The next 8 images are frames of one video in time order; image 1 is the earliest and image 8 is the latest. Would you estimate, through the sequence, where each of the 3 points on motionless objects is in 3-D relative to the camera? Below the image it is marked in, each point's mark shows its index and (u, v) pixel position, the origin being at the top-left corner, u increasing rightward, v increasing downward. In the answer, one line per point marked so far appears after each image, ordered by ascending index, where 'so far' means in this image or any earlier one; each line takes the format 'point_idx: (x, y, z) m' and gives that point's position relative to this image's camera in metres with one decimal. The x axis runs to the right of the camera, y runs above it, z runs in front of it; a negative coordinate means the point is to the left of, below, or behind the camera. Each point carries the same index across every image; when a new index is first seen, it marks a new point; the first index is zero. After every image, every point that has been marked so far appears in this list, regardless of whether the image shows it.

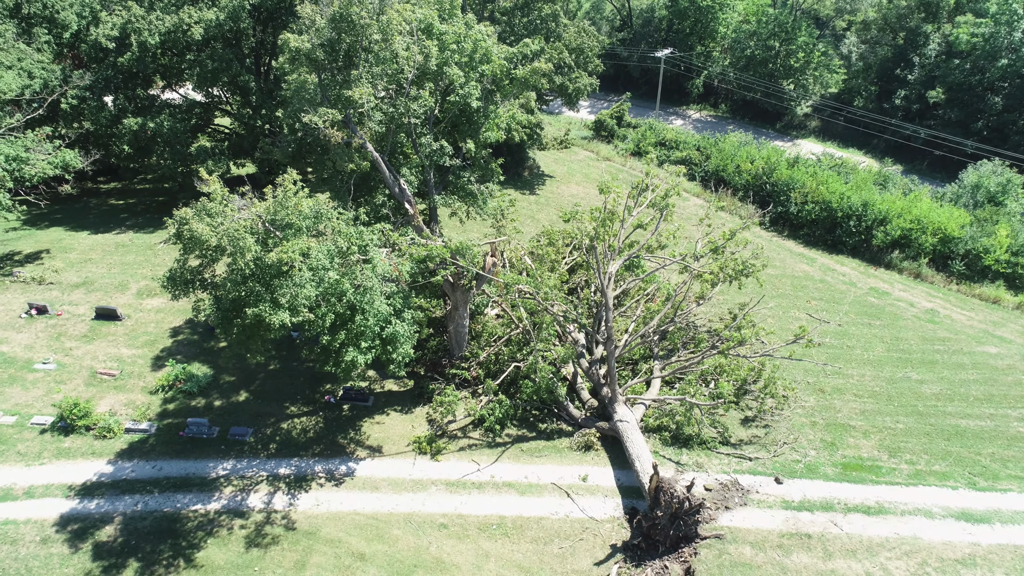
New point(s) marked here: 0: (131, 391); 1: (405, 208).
0: (-10.4, -2.8, +19.4) m
1: (-2.8, +2.0, +18.3) m
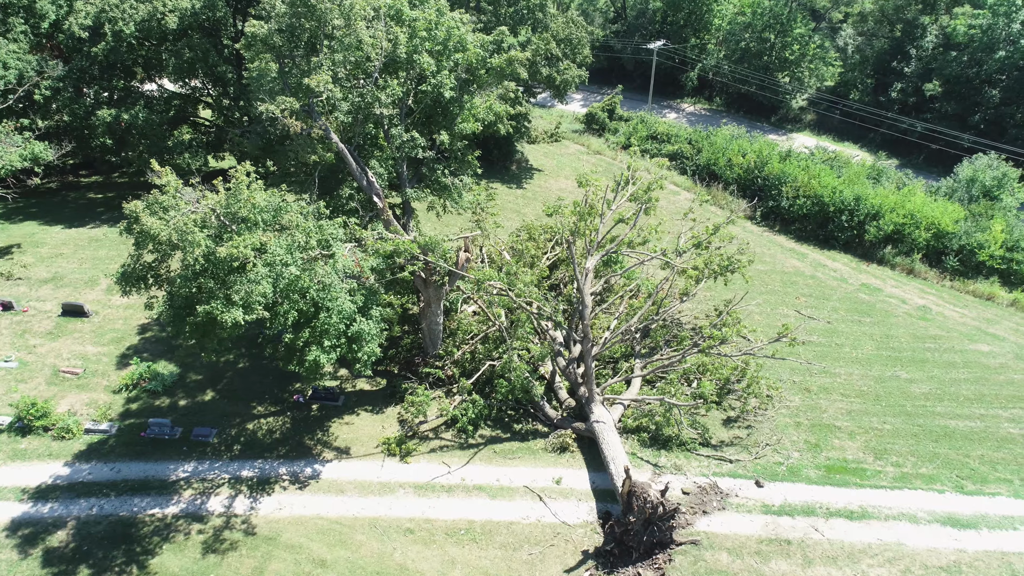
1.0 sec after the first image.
0: (-11.1, -2.7, +18.8) m
1: (-3.5, +2.1, +17.6) m
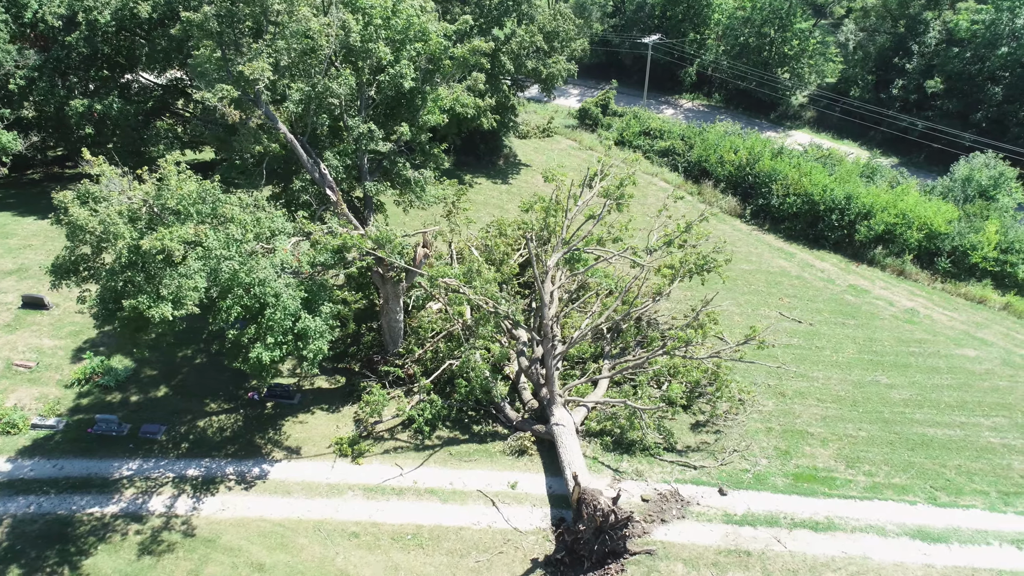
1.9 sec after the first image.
0: (-12.1, -2.5, +18.5) m
1: (-4.5, +2.2, +17.1) m
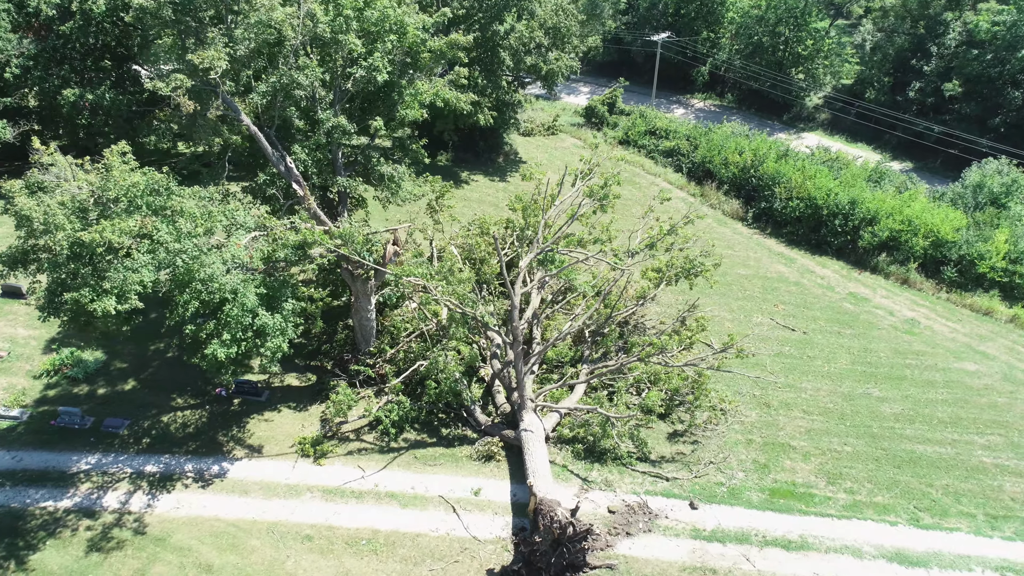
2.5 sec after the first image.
0: (-12.9, -2.2, +18.3) m
1: (-5.1, +2.3, +16.8) m
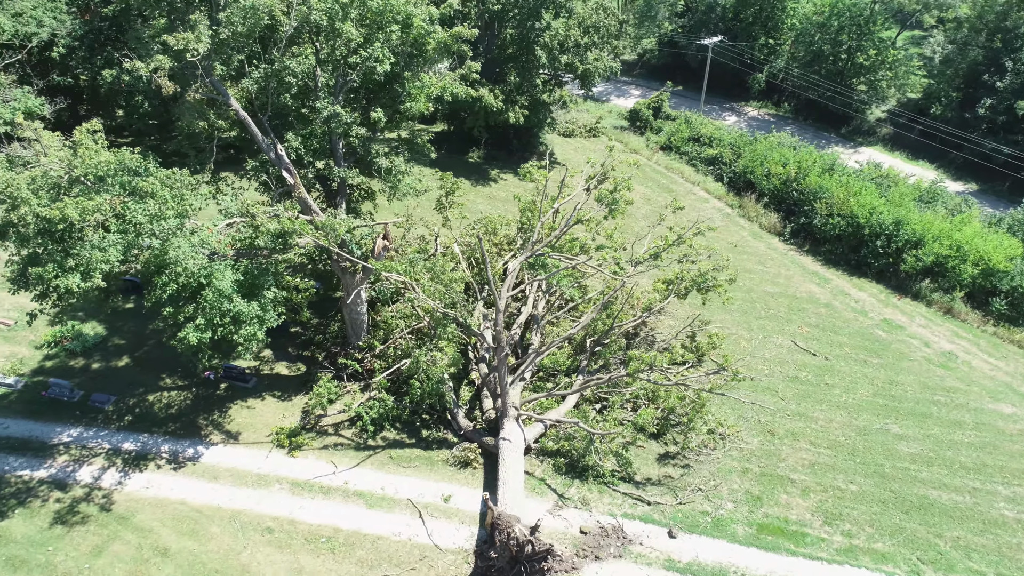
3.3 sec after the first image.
0: (-13.1, -1.5, +18.8) m
1: (-5.3, +2.6, +16.6) m
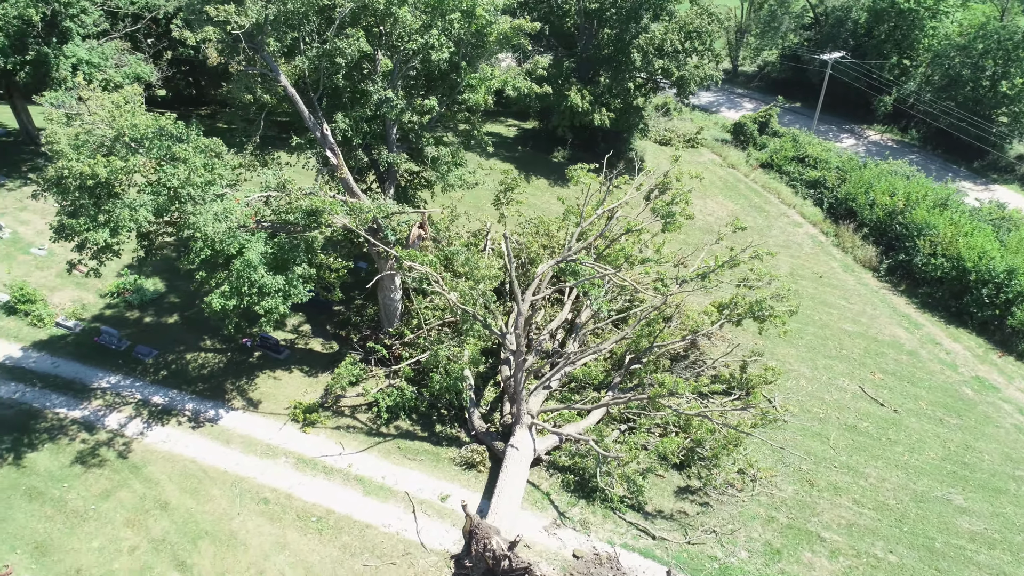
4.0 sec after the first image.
0: (-12.1, 0.0, +20.1) m
1: (-4.3, +3.1, +16.7) m
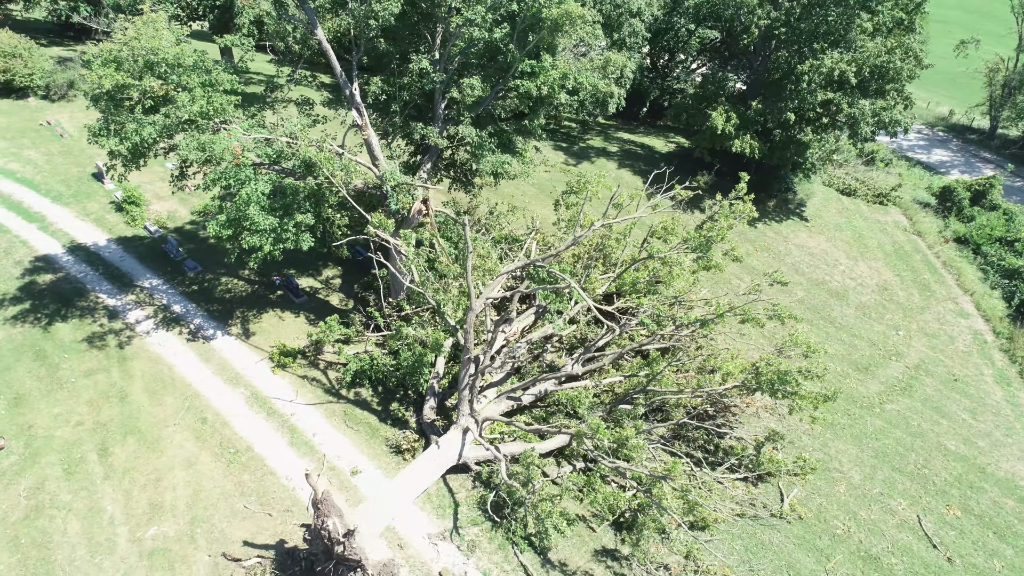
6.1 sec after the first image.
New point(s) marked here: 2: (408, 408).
0: (-10.6, +2.7, +22.8) m
1: (-3.7, +4.1, +17.0) m
2: (-2.4, -2.9, +17.1) m
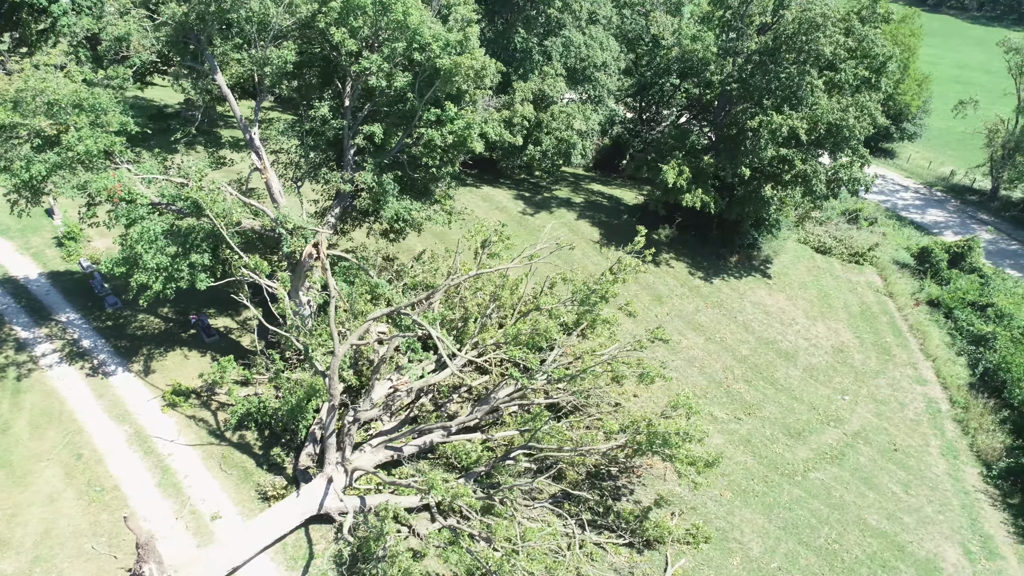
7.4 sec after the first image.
0: (-12.8, +1.5, +23.3) m
1: (-6.1, +3.1, +17.3) m
2: (-5.1, -3.9, +16.8) m
